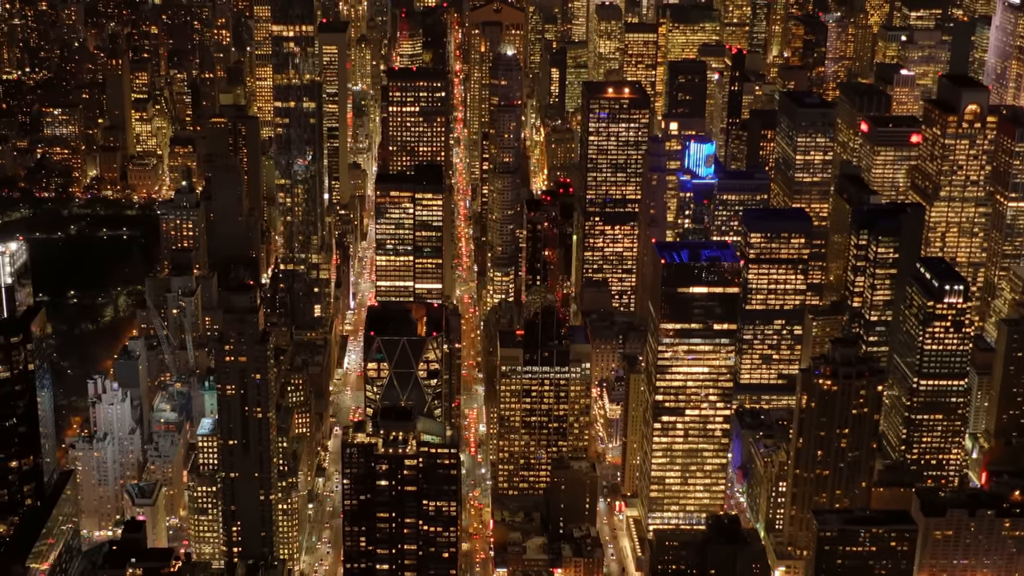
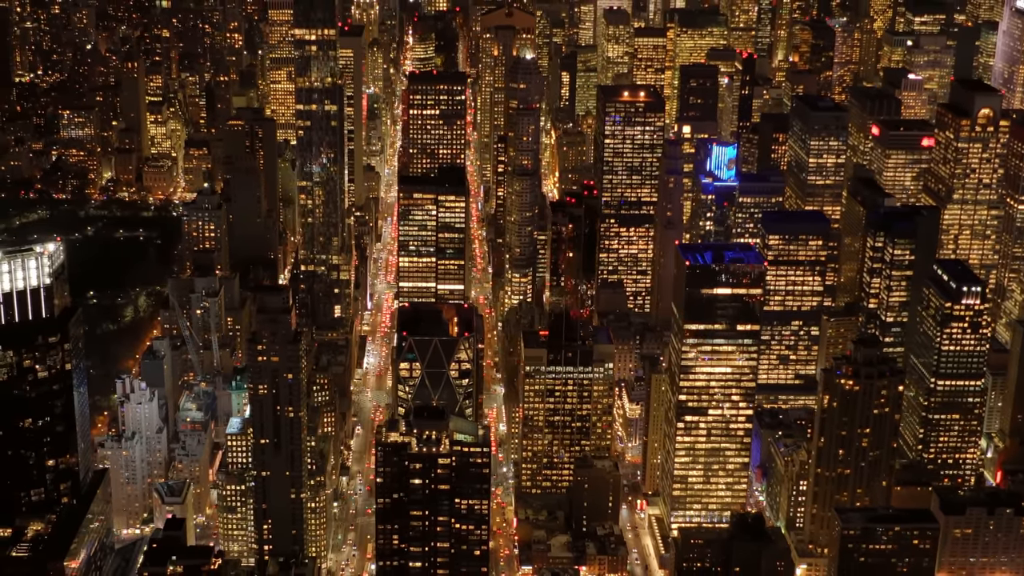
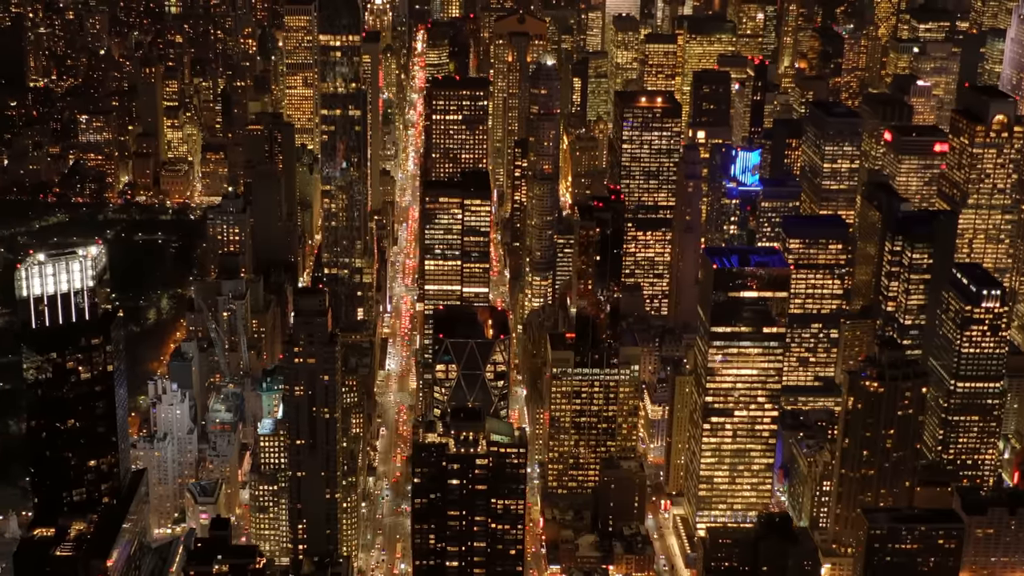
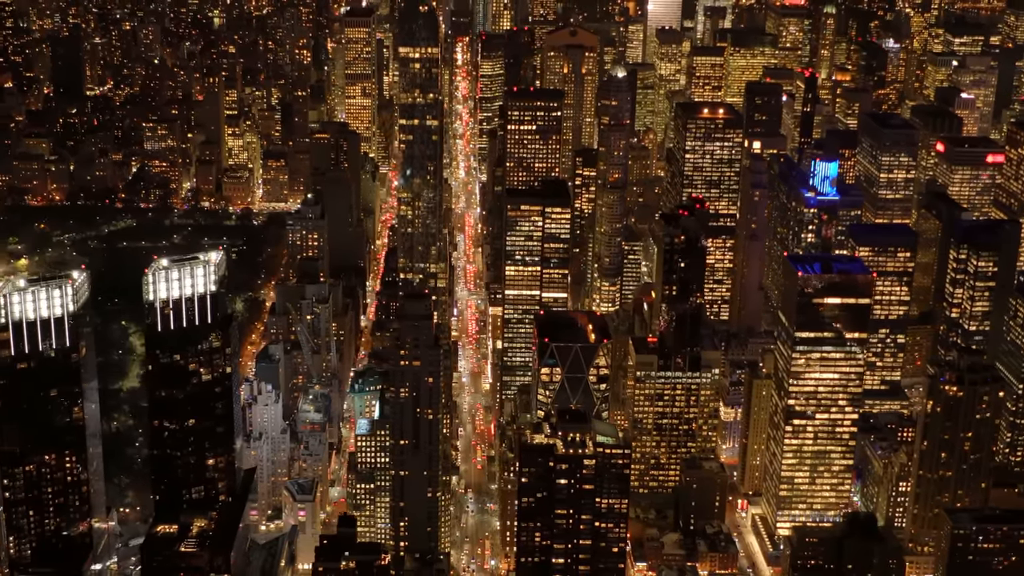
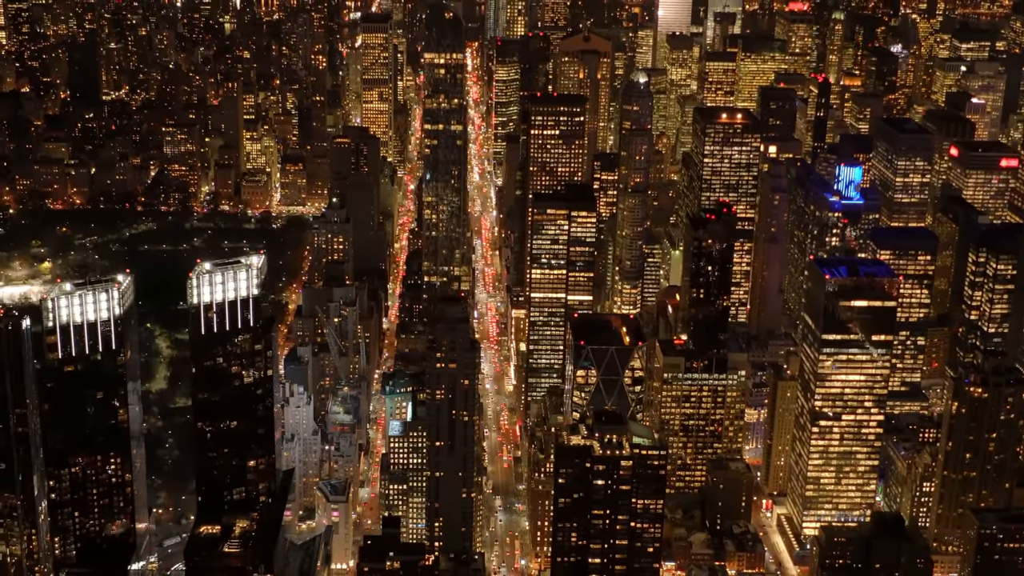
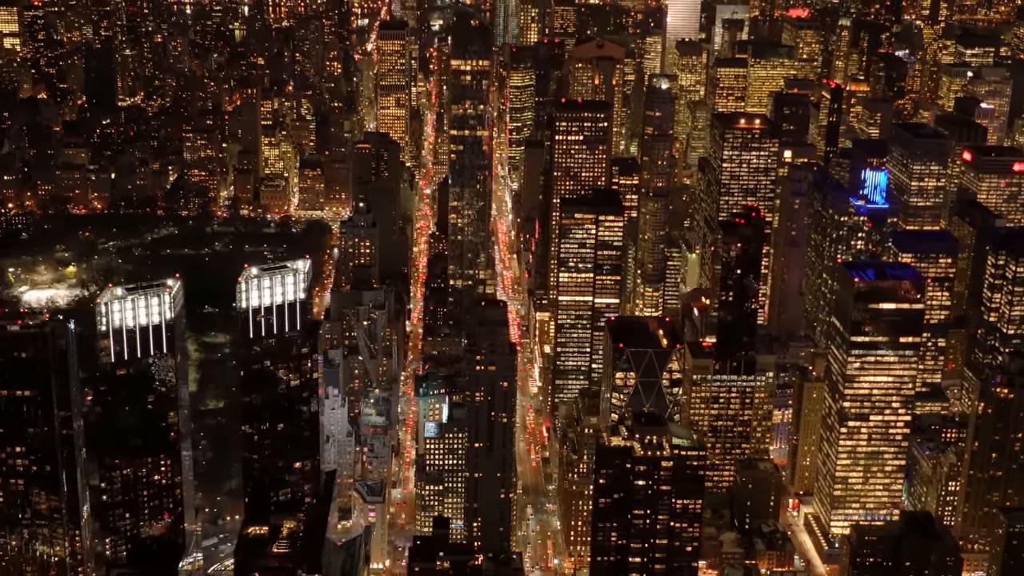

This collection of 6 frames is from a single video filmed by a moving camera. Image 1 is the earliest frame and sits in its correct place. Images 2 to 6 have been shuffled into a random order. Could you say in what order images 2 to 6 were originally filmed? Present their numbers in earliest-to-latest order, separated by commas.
2, 3, 4, 5, 6
